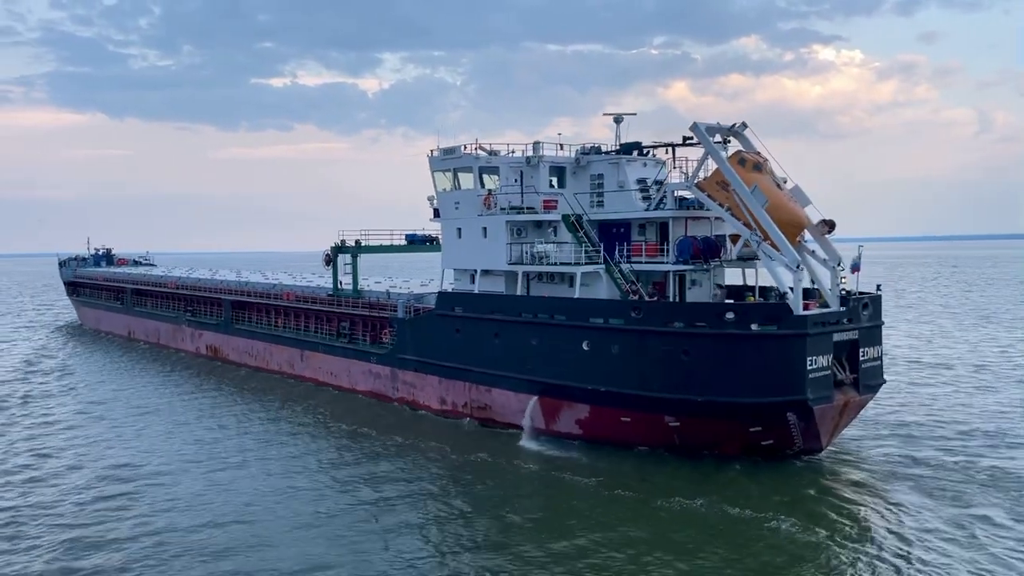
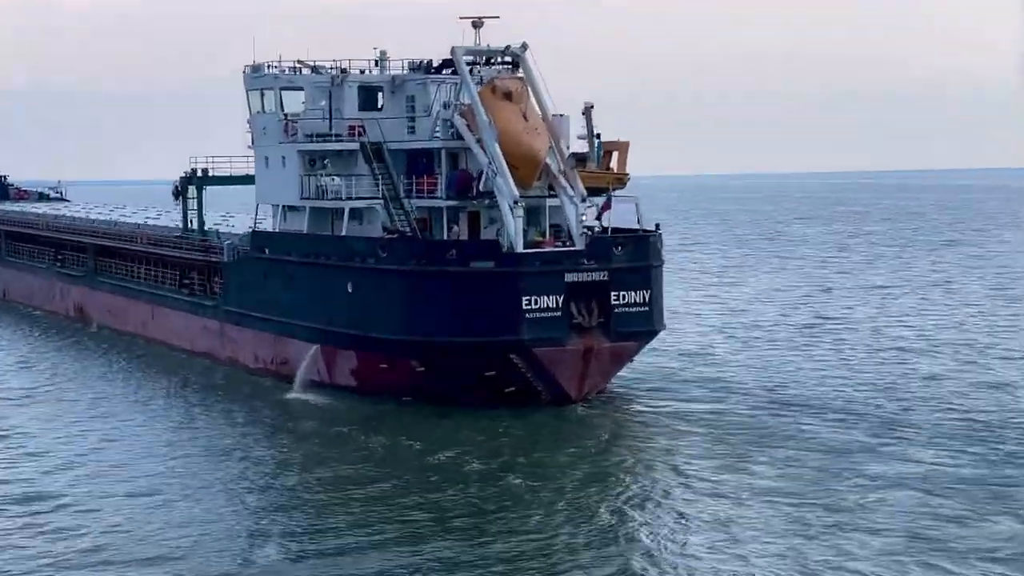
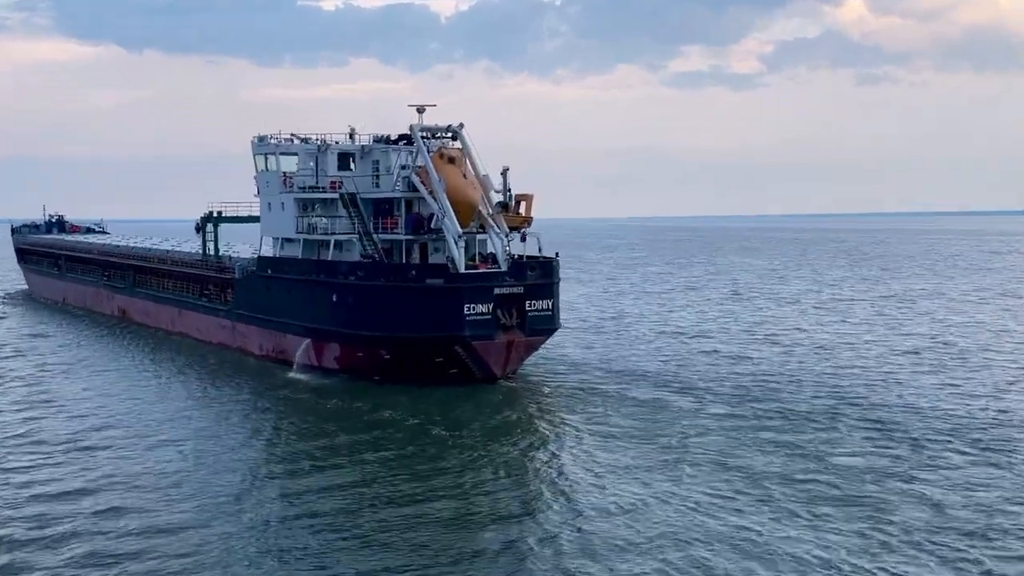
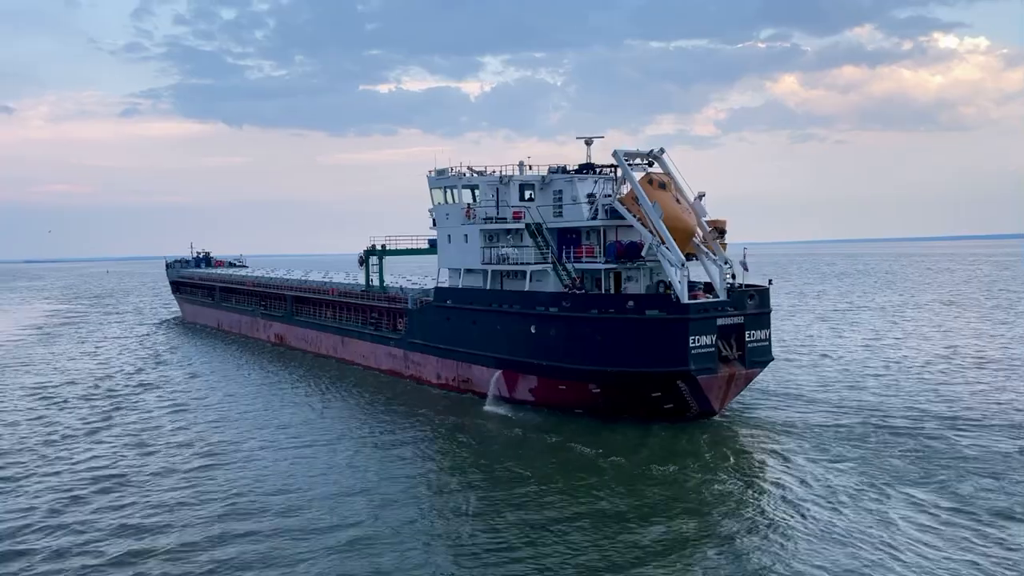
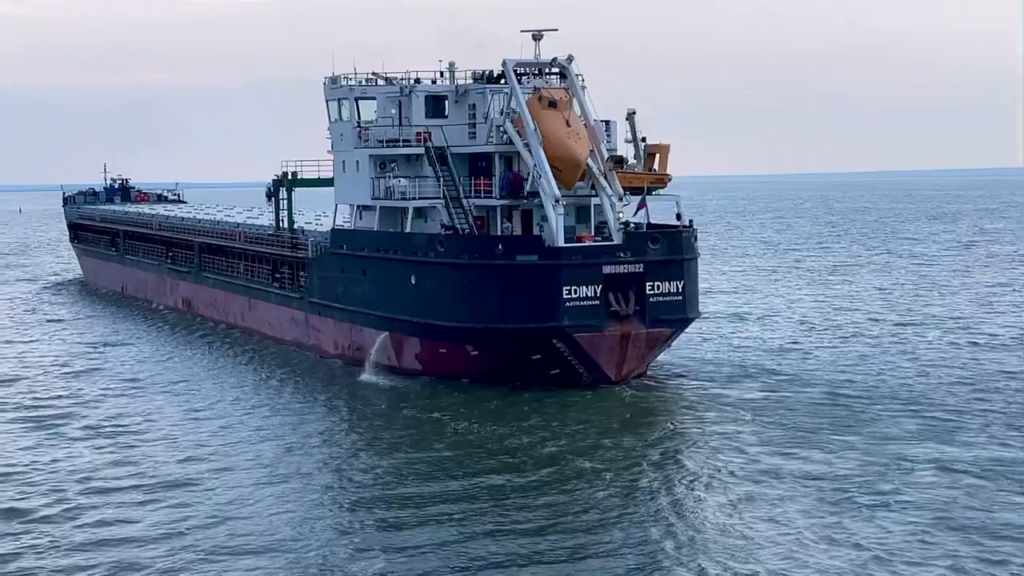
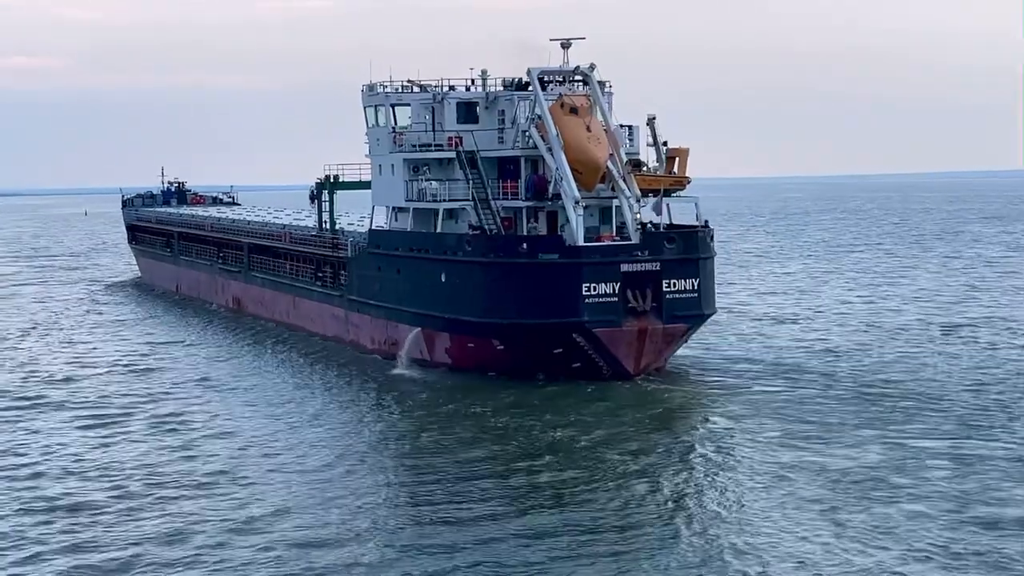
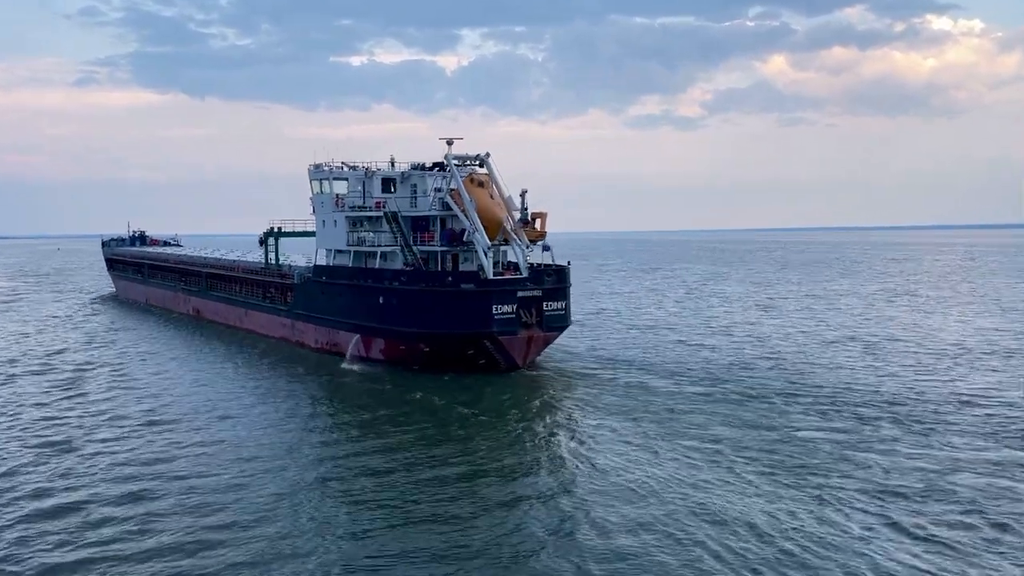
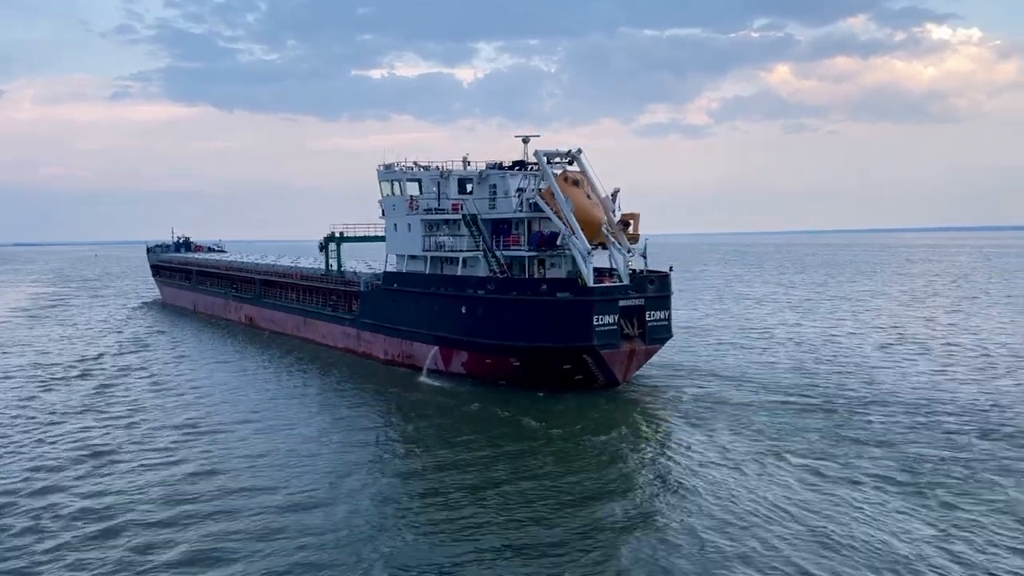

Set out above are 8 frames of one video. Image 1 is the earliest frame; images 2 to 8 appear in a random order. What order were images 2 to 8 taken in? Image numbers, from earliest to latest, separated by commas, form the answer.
4, 8, 7, 3, 2, 5, 6
